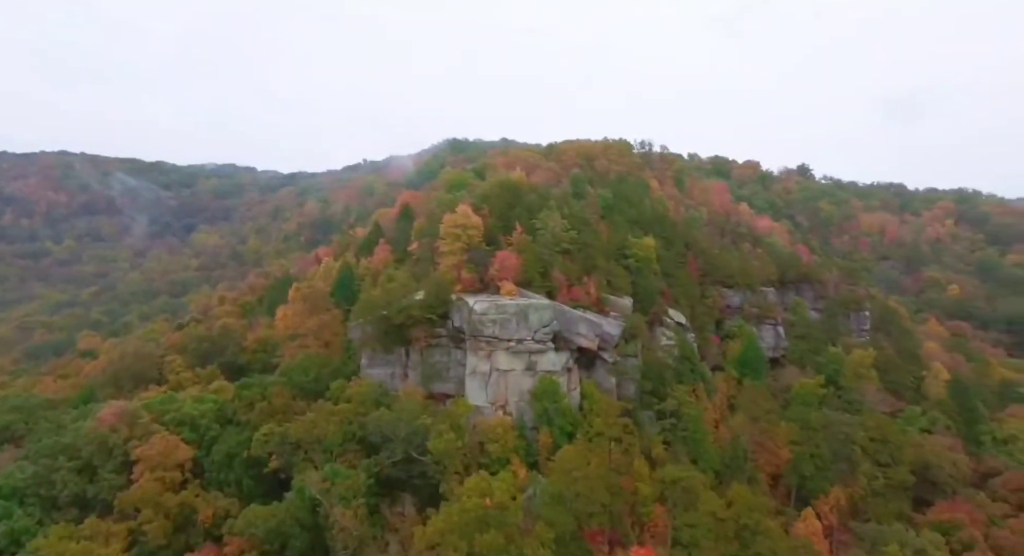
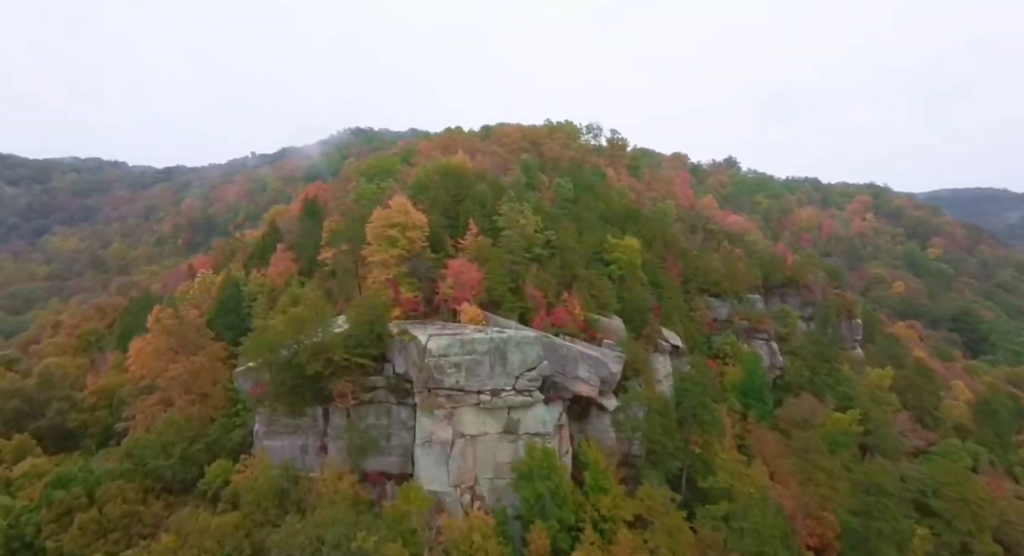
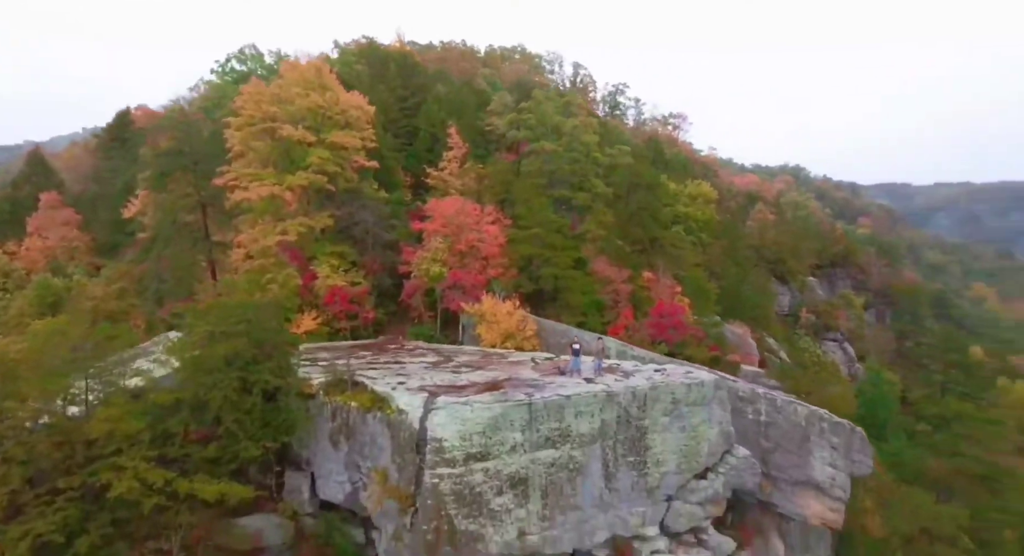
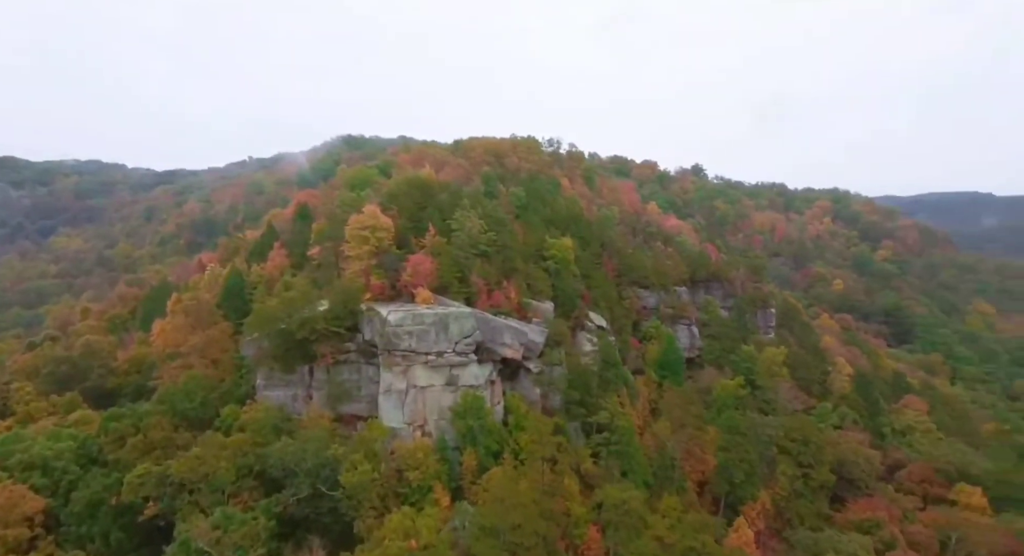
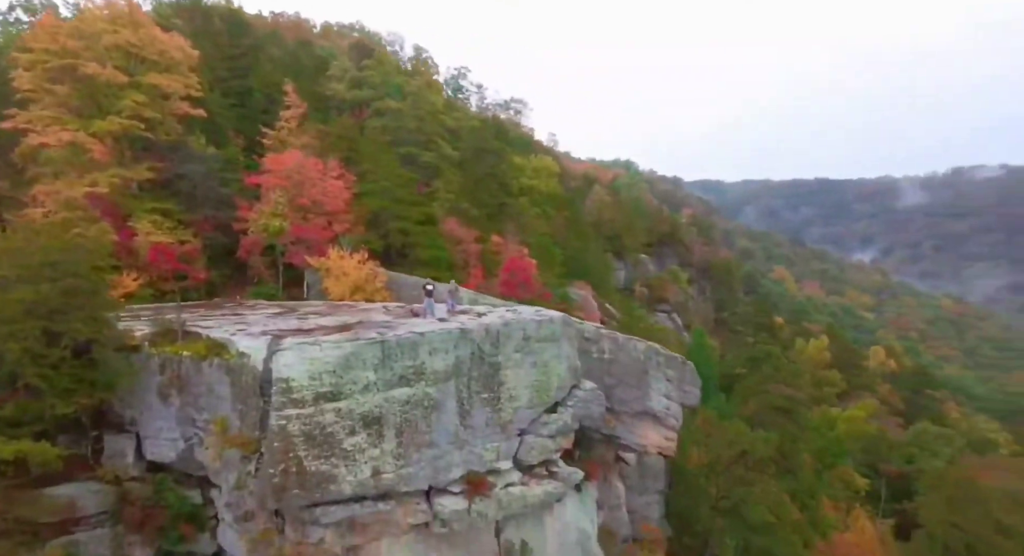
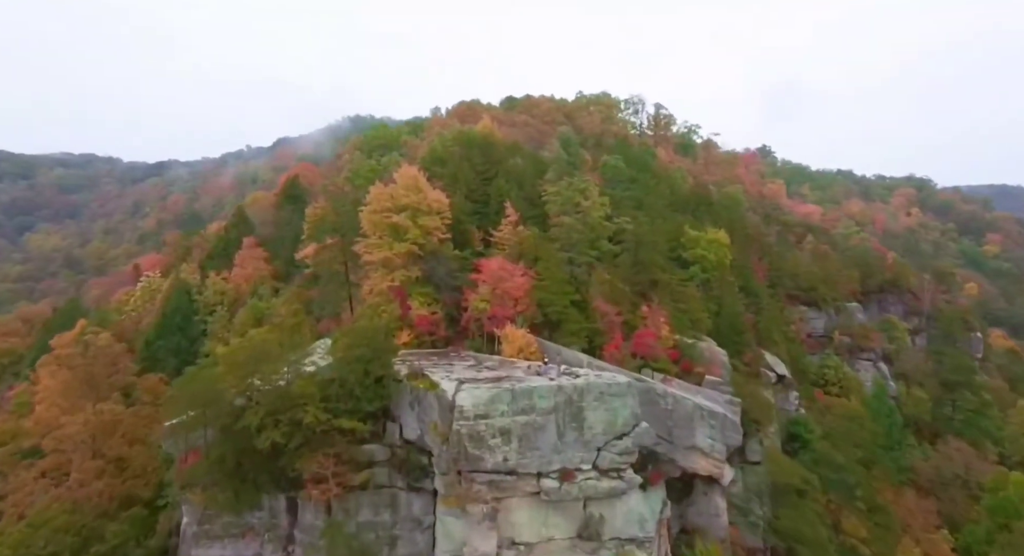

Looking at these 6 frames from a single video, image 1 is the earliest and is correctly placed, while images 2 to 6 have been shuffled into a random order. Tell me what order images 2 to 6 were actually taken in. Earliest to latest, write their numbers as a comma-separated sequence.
4, 2, 6, 3, 5
